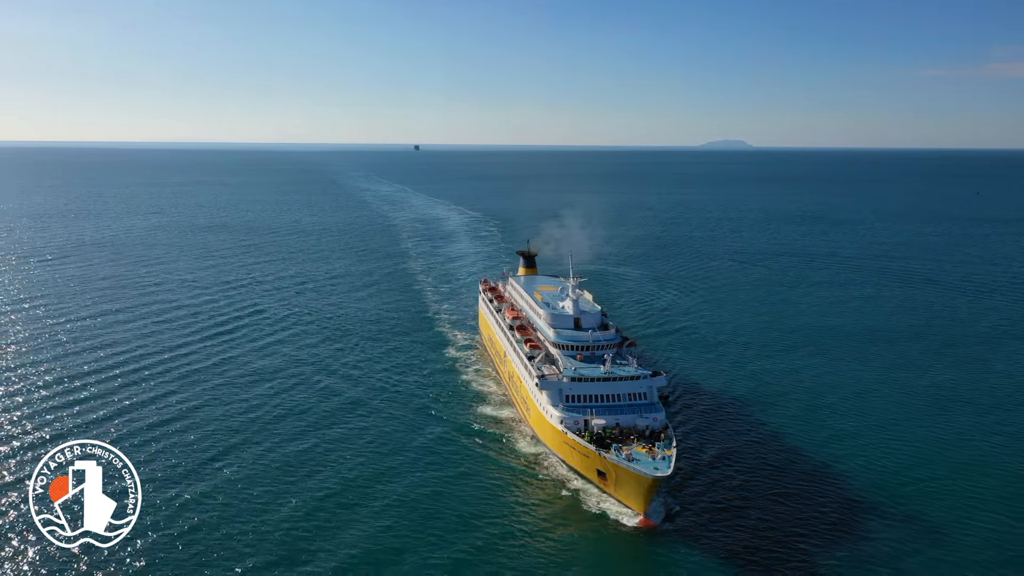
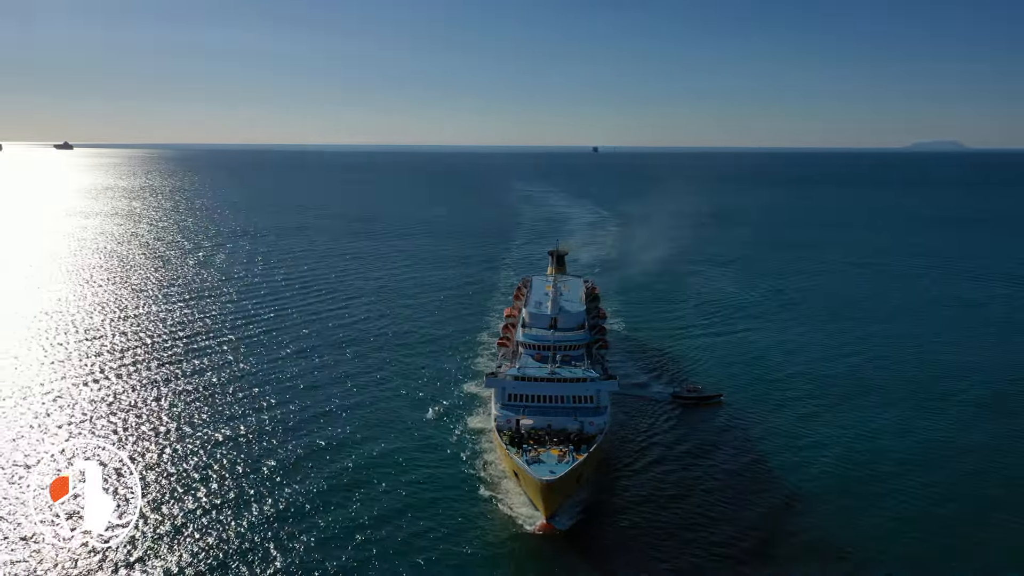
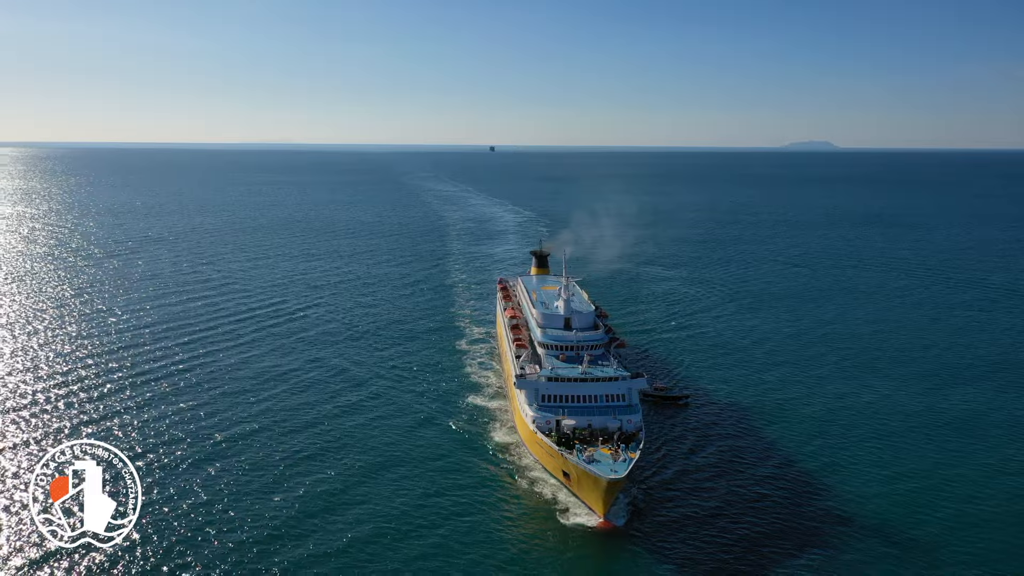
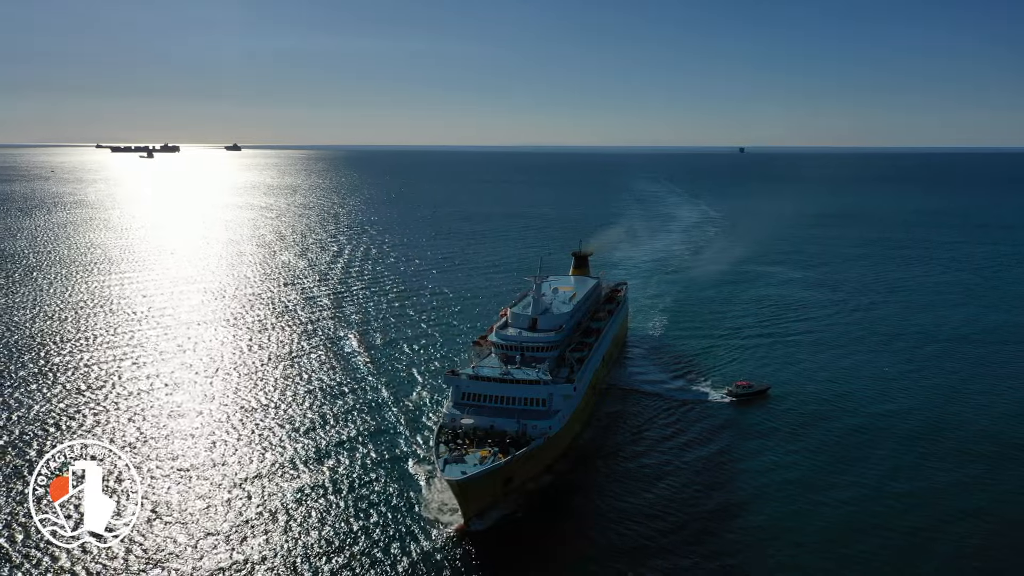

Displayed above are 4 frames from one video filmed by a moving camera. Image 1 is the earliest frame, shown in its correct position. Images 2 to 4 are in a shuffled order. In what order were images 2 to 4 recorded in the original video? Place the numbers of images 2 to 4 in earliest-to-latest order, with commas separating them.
3, 2, 4
